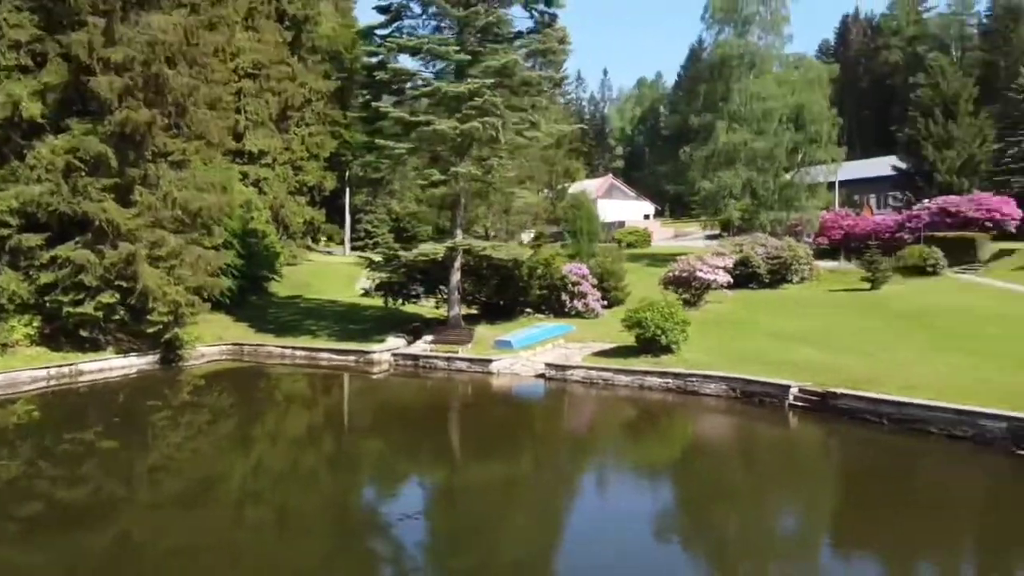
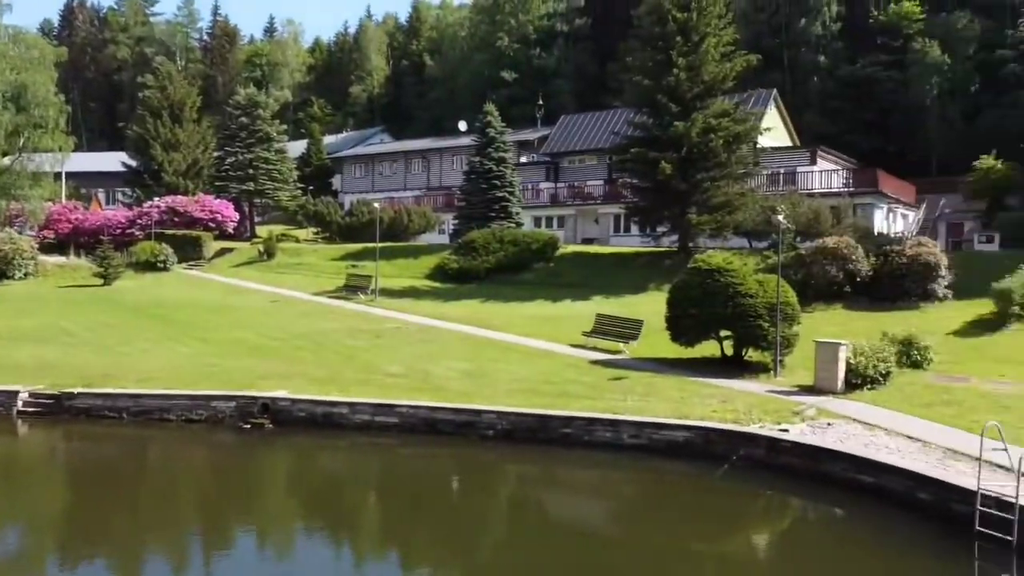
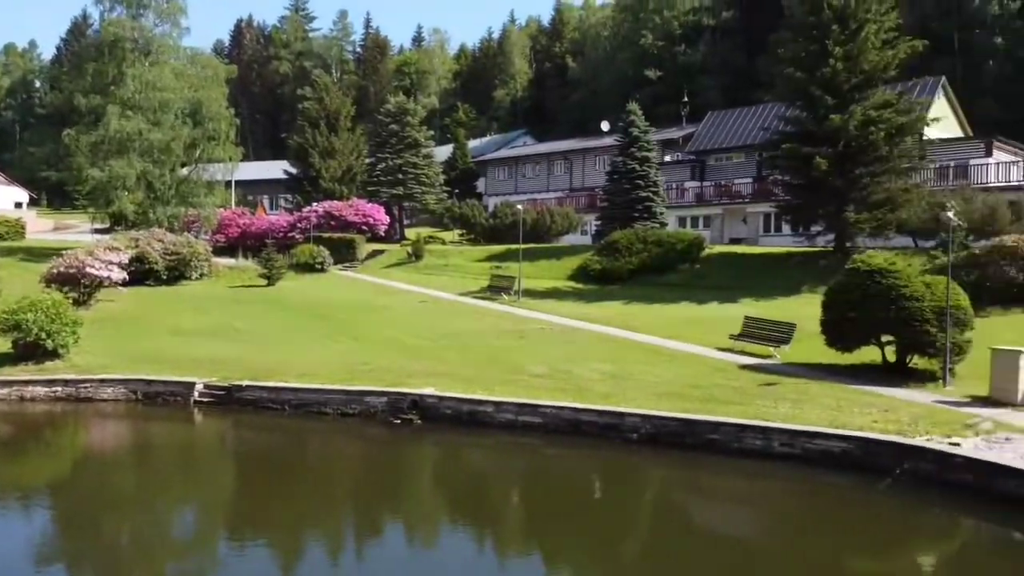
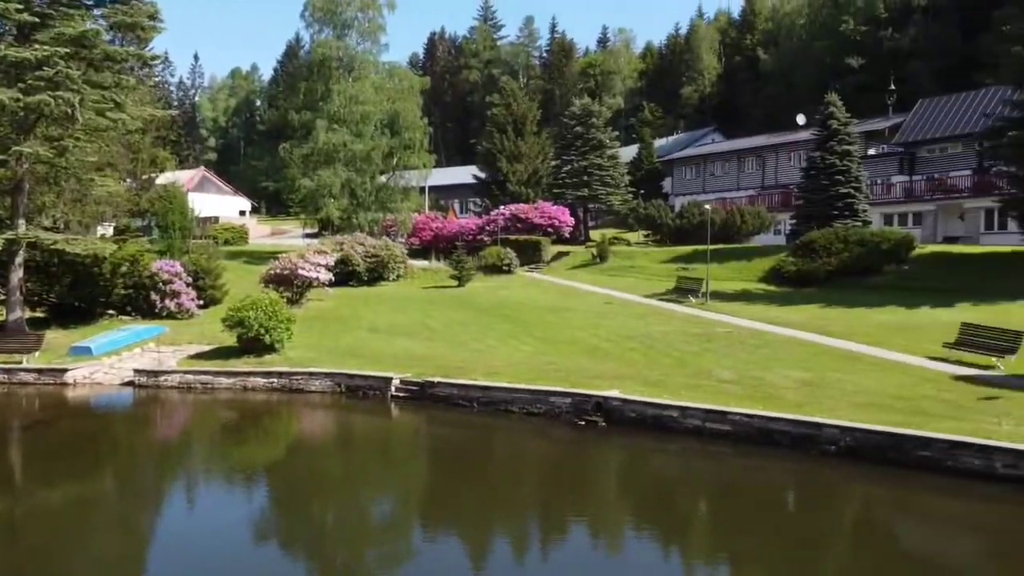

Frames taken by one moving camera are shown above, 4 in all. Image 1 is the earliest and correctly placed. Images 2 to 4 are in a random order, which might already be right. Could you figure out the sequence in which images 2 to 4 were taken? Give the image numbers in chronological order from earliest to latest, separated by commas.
4, 3, 2
